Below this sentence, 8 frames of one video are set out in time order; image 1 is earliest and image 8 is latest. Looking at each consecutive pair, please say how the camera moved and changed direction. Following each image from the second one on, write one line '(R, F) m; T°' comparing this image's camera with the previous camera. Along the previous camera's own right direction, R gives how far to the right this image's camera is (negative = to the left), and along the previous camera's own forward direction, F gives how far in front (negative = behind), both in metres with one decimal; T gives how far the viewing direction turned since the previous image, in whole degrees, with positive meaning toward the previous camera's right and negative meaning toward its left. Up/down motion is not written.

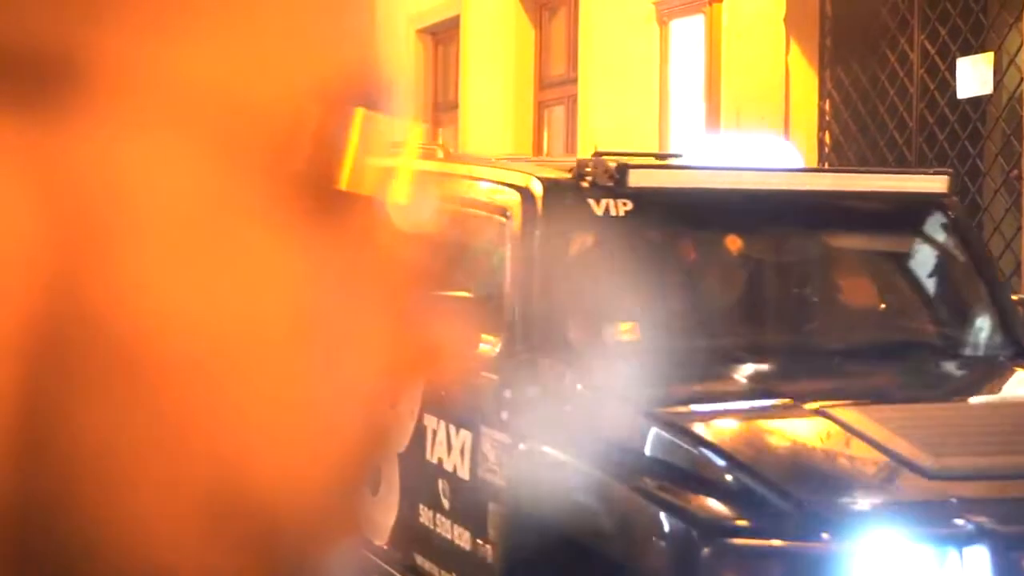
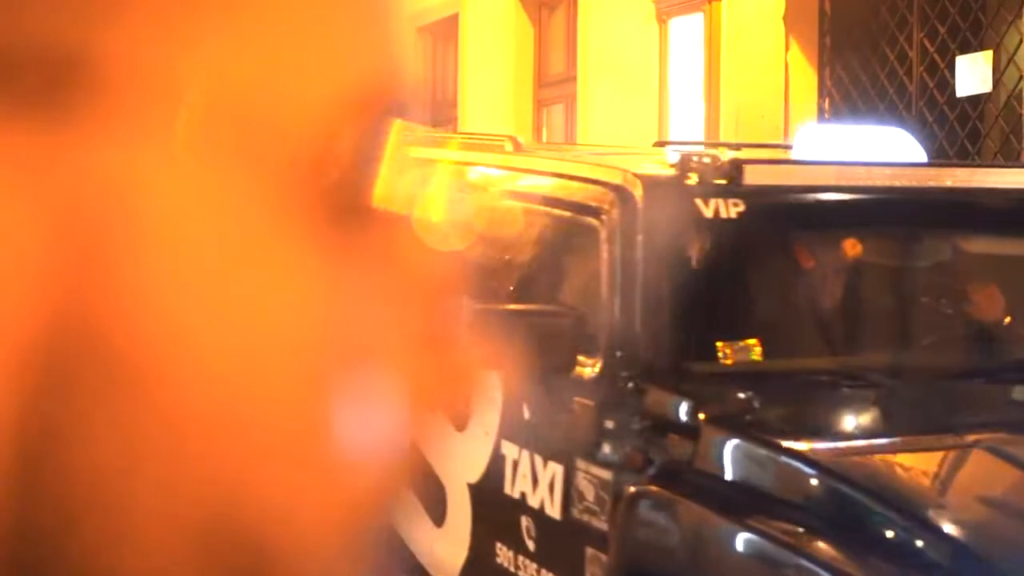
(-0.4, +0.5) m; 0°
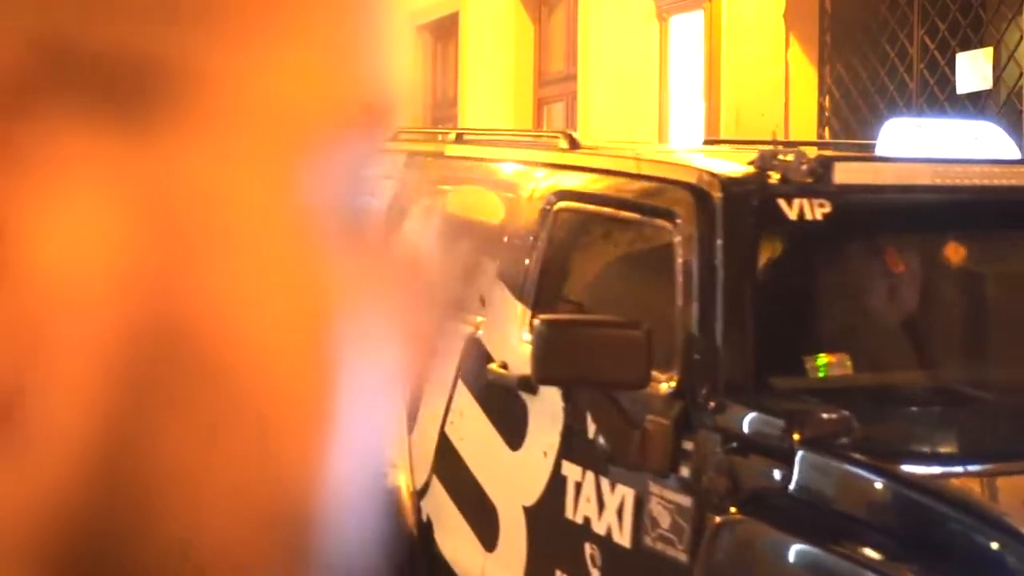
(-0.2, +0.3) m; 0°
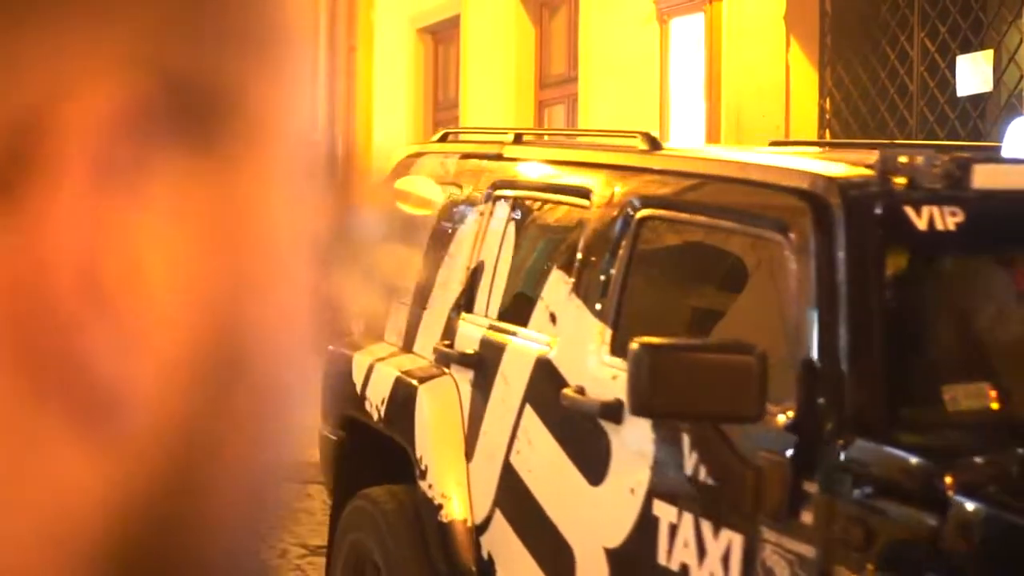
(-0.3, +0.3) m; 0°
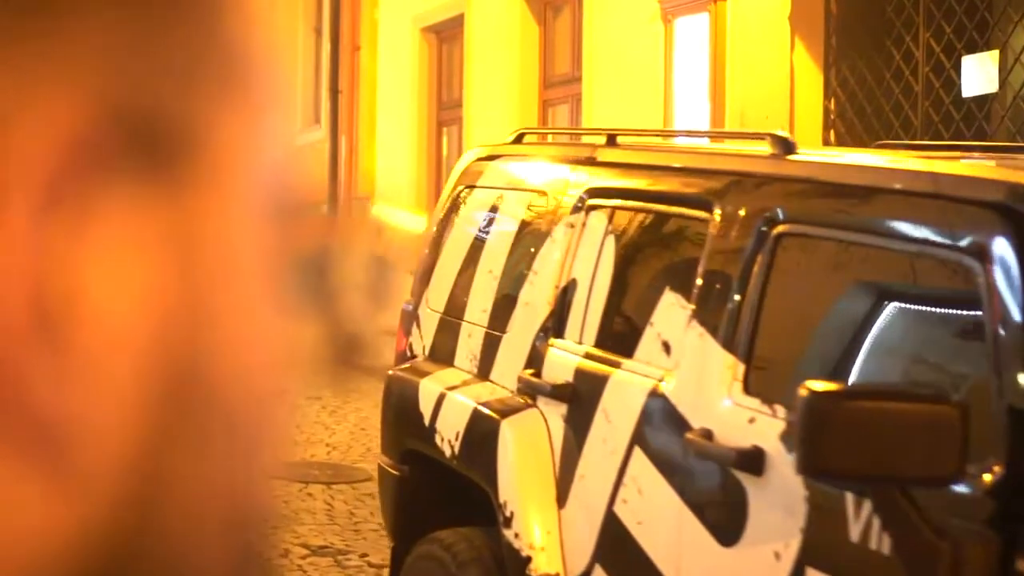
(-0.4, +0.4) m; 0°
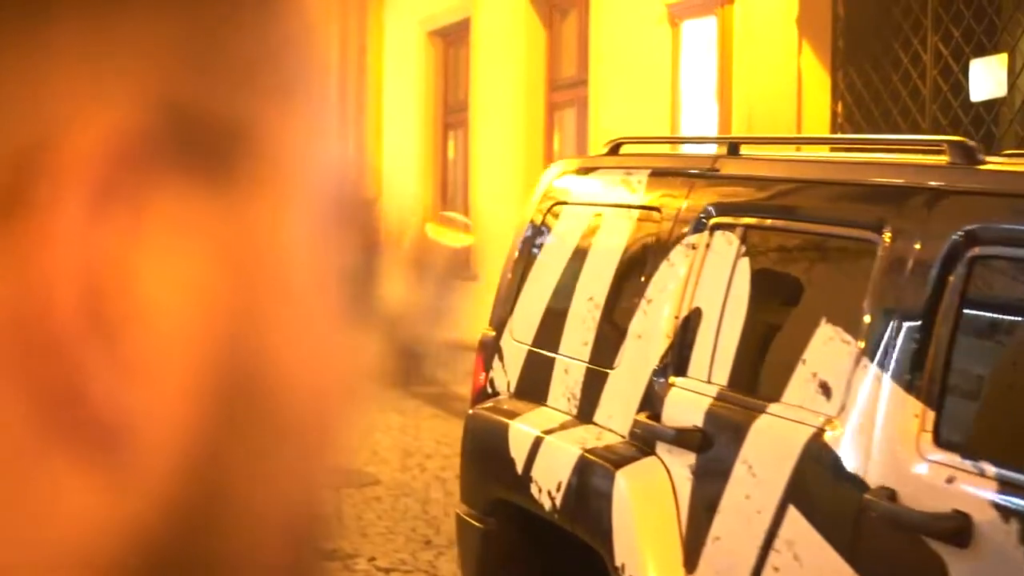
(-0.4, +0.4) m; 0°
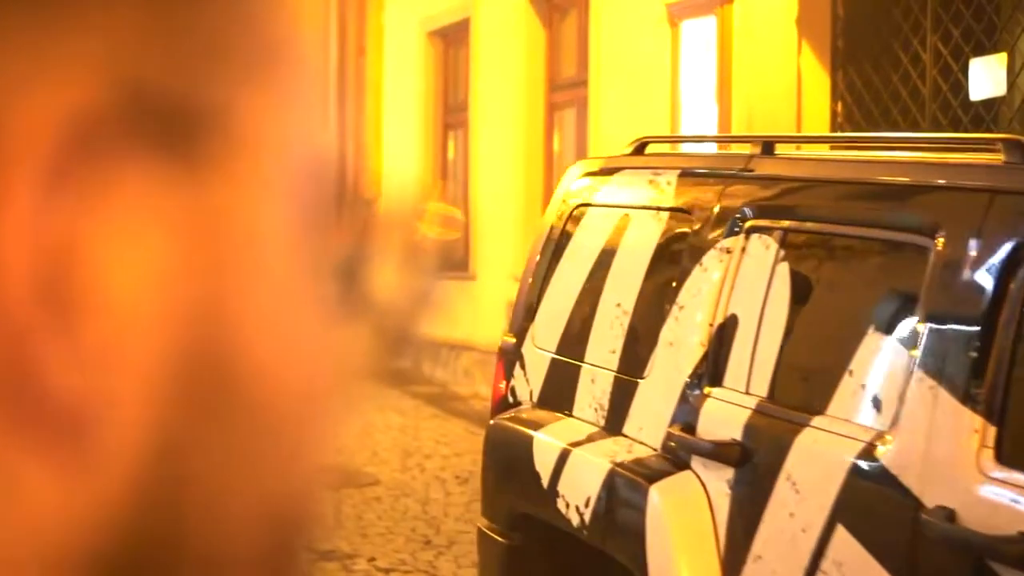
(+0.3, -0.3) m; 0°
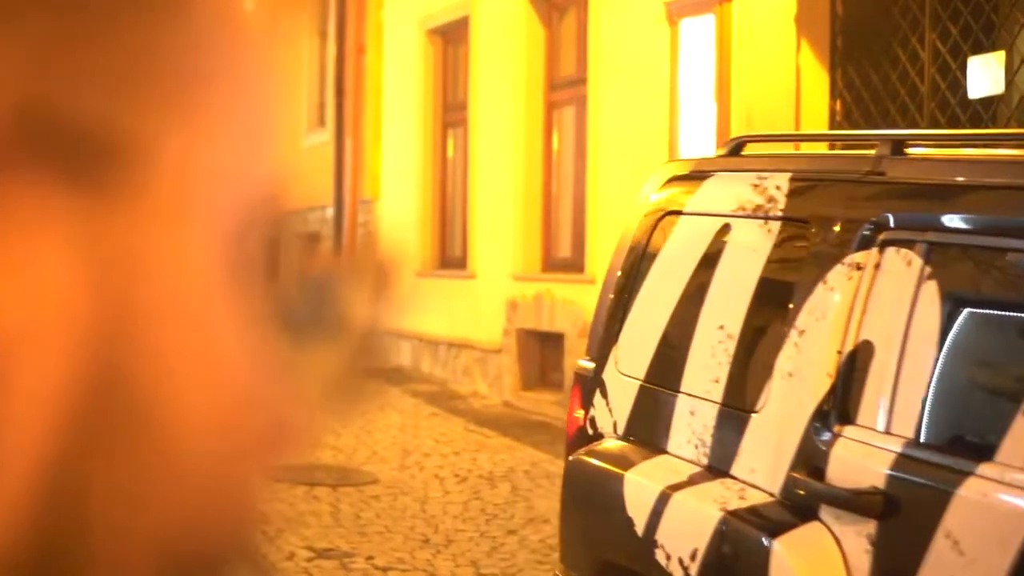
(-0.3, +0.4) m; 0°
